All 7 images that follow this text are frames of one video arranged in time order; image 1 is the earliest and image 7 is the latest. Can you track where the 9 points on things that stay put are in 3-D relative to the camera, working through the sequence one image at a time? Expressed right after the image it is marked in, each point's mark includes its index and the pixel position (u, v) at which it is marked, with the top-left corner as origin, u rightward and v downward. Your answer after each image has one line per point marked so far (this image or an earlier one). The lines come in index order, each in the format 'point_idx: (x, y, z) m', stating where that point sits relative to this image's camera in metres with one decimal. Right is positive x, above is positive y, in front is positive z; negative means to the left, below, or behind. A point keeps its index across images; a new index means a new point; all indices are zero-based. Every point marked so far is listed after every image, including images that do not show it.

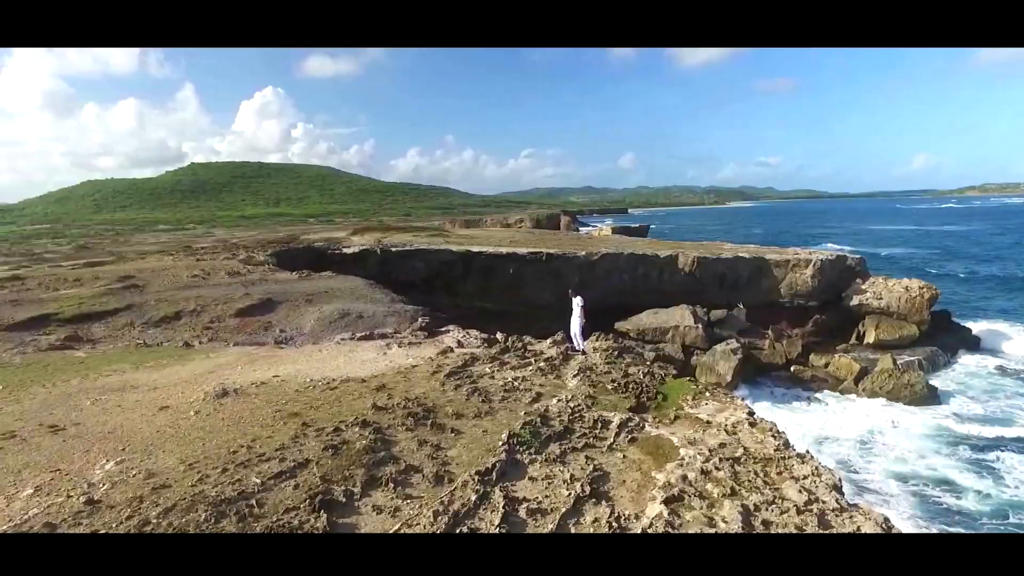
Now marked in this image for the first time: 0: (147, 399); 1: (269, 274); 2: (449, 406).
0: (-3.5, -1.1, +6.1) m
1: (-6.4, +0.4, +17.2) m
2: (-0.6, -1.0, +5.7) m
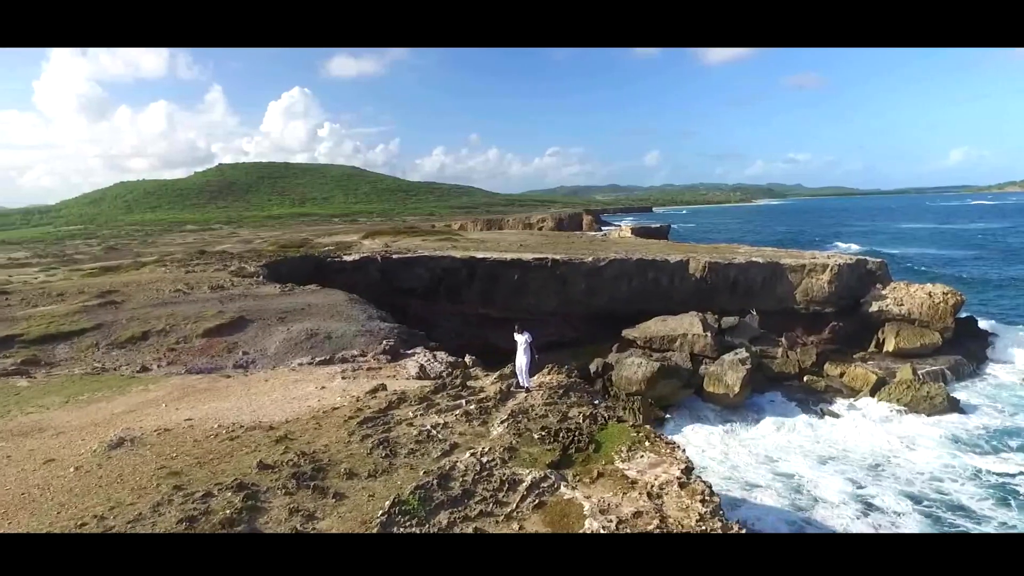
0: (-4.3, -1.5, +5.9) m
1: (-6.8, 0.0, +17.0) m
2: (-1.4, -1.4, +5.4) m
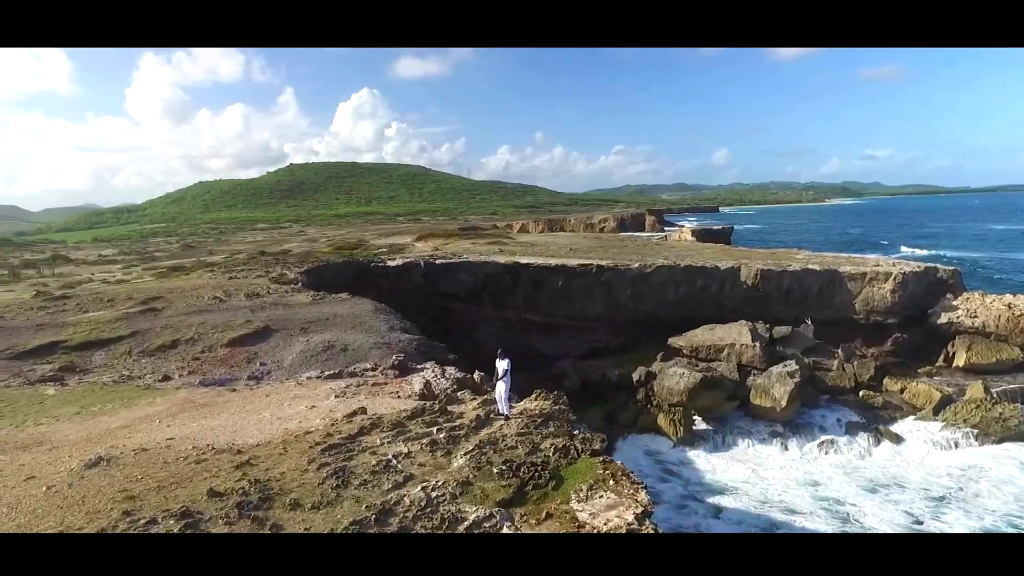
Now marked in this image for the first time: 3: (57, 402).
0: (-4.7, -1.7, +6.3) m
1: (-6.1, -0.2, +17.6) m
2: (-1.9, -1.7, +5.5) m
3: (-6.5, -1.6, +9.2) m
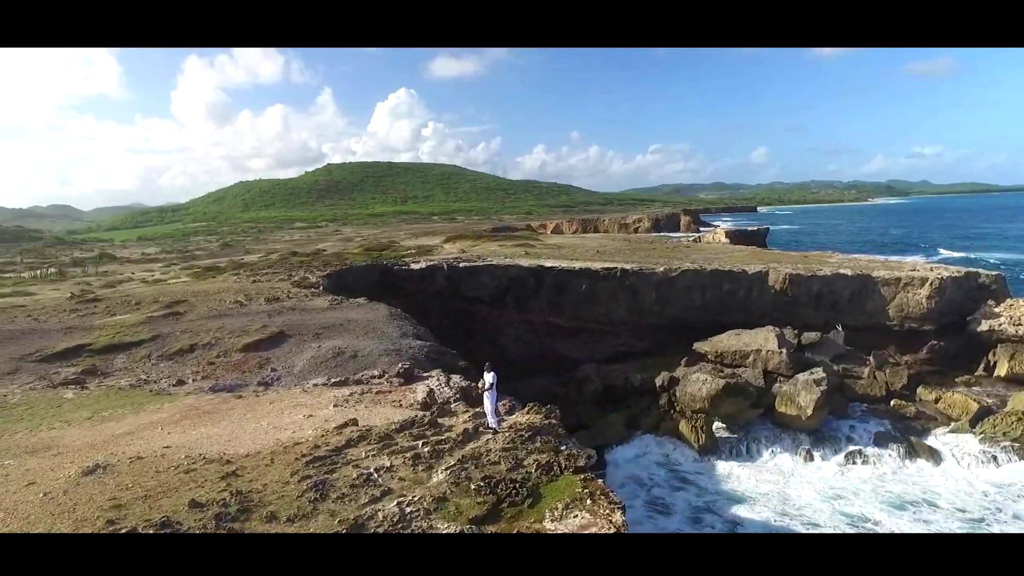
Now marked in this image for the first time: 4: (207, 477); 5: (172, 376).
0: (-4.9, -1.9, +6.6) m
1: (-5.7, -0.3, +18.0) m
2: (-2.1, -1.9, +5.7) m
3: (-6.5, -1.8, +9.6) m
4: (-2.9, -1.8, +6.2) m
5: (-6.2, -1.6, +11.7) m
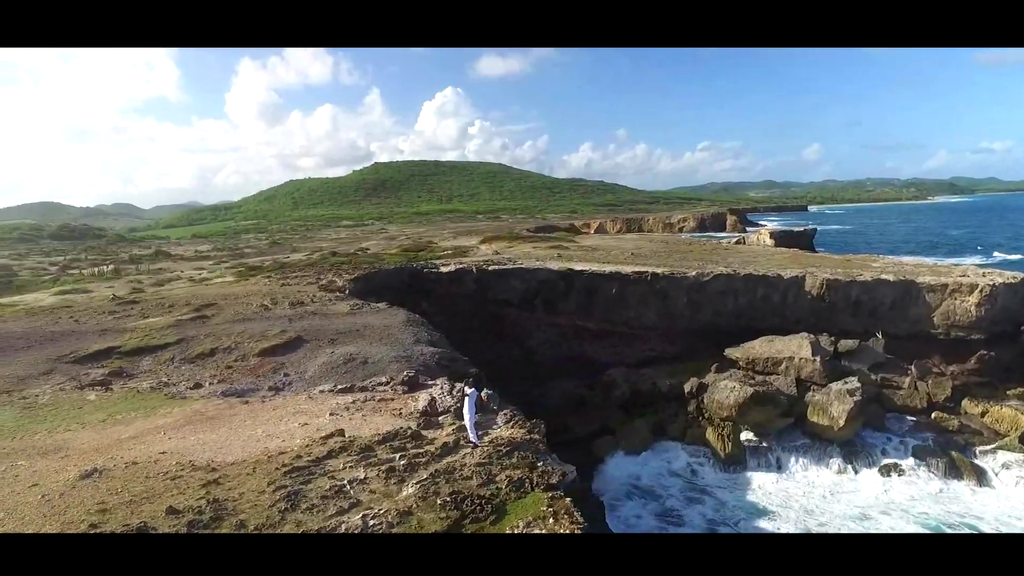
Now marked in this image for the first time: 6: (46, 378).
0: (-5.2, -2.0, +7.2) m
1: (-5.2, -0.4, +18.6) m
2: (-2.5, -2.1, +6.0) m
3: (-6.6, -1.9, +10.3) m
4: (-3.3, -2.0, +6.6) m
5: (-6.1, -1.7, +12.4) m
6: (-8.9, -1.7, +12.3) m
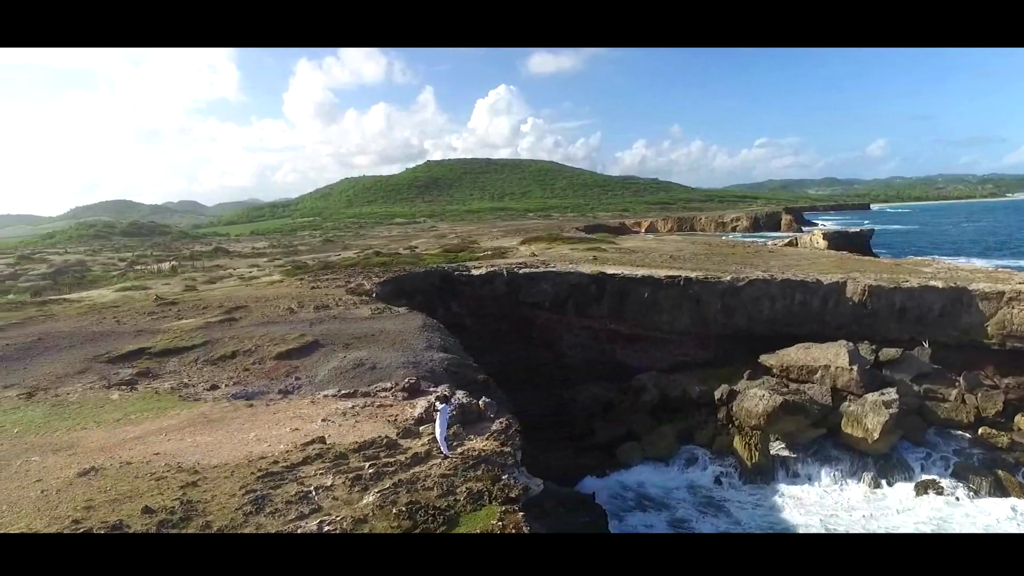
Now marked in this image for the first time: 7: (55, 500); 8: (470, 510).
0: (-5.7, -2.2, +7.9) m
1: (-4.7, -0.6, +19.2) m
2: (-3.0, -2.3, +6.6) m
3: (-6.8, -2.0, +11.1) m
4: (-3.8, -2.2, +7.2) m
5: (-6.2, -1.9, +13.1) m
6: (-8.9, -1.8, +13.3) m
7: (-4.8, -2.3, +6.9) m
8: (-0.5, -2.4, +7.2) m
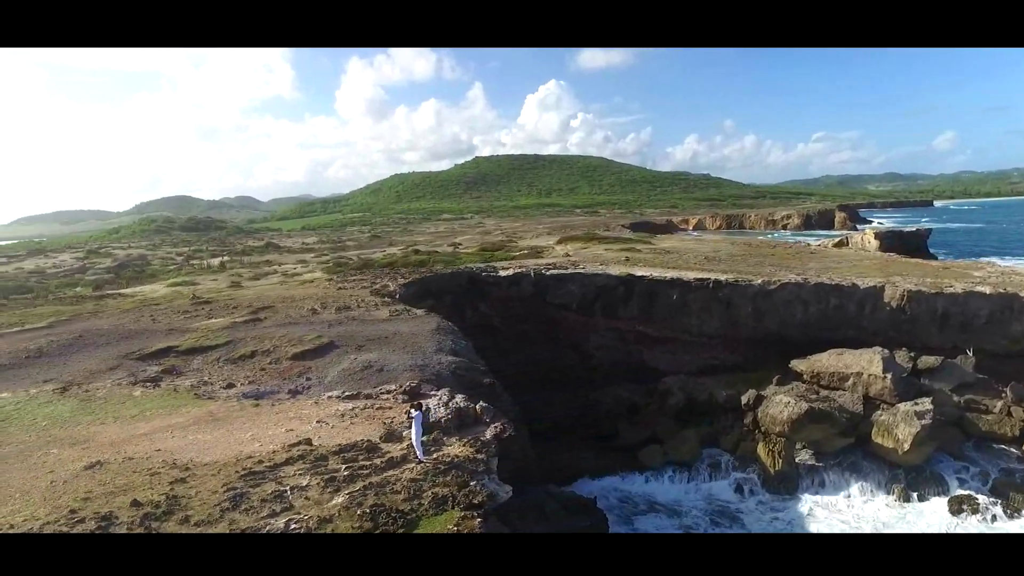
0: (-6.1, -2.3, +8.7) m
1: (-4.3, -0.6, +19.9) m
2: (-3.5, -2.5, +7.2) m
3: (-7.0, -2.1, +12.0) m
4: (-4.2, -2.3, +7.8) m
5: (-6.2, -2.0, +13.9) m
6: (-8.9, -1.9, +14.3) m
7: (-5.3, -2.4, +7.6) m
8: (-0.9, -2.6, +7.6) m
